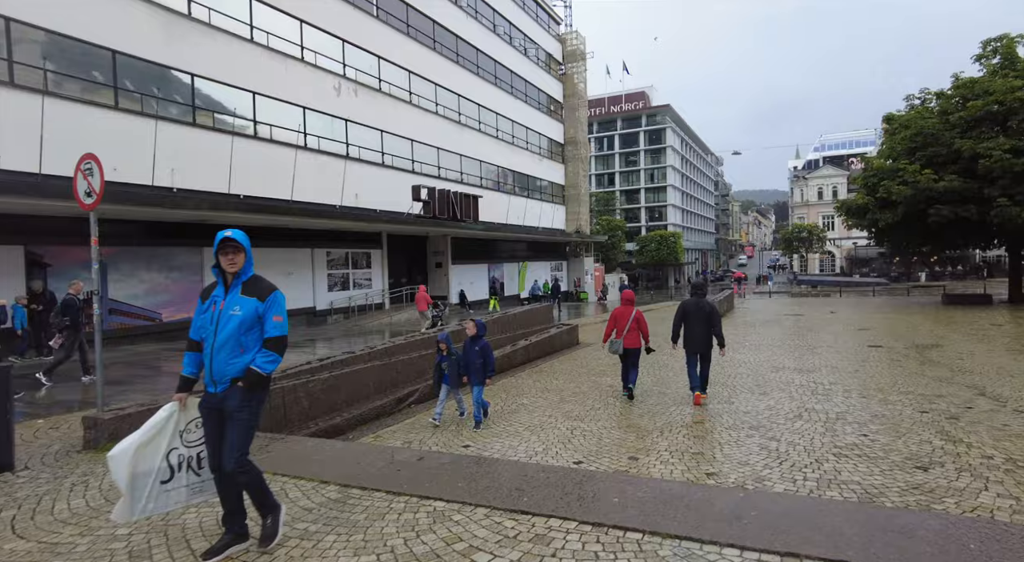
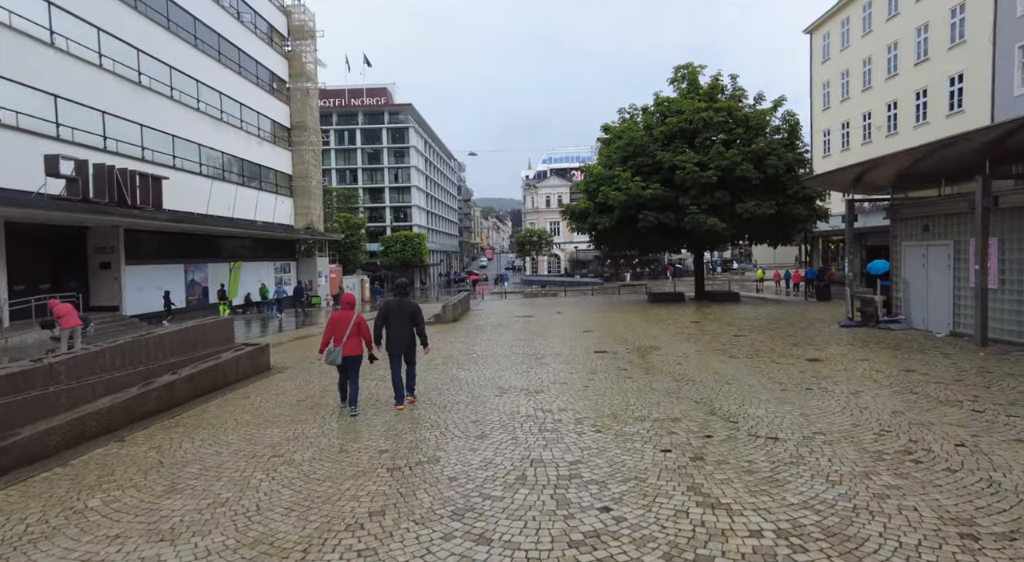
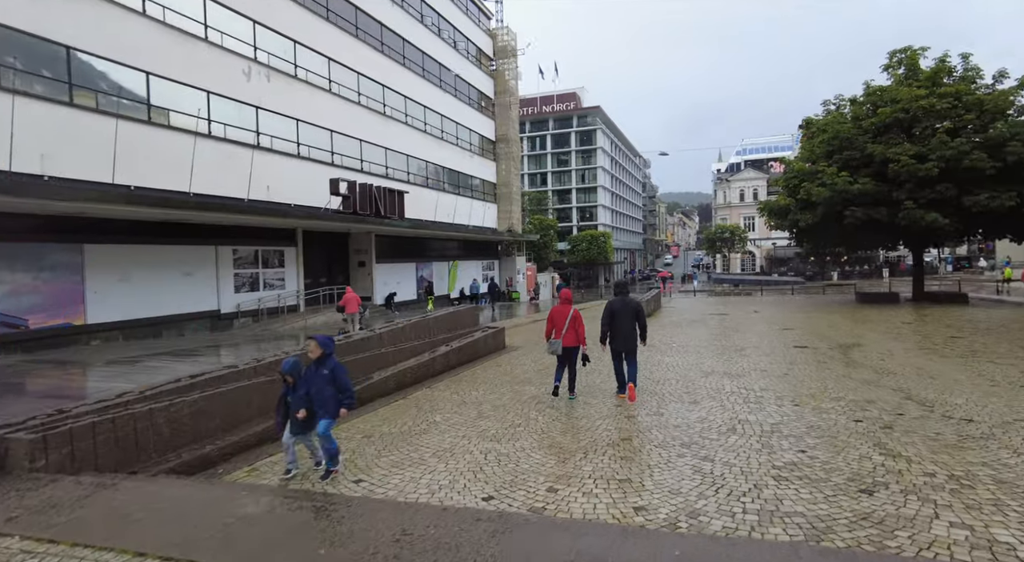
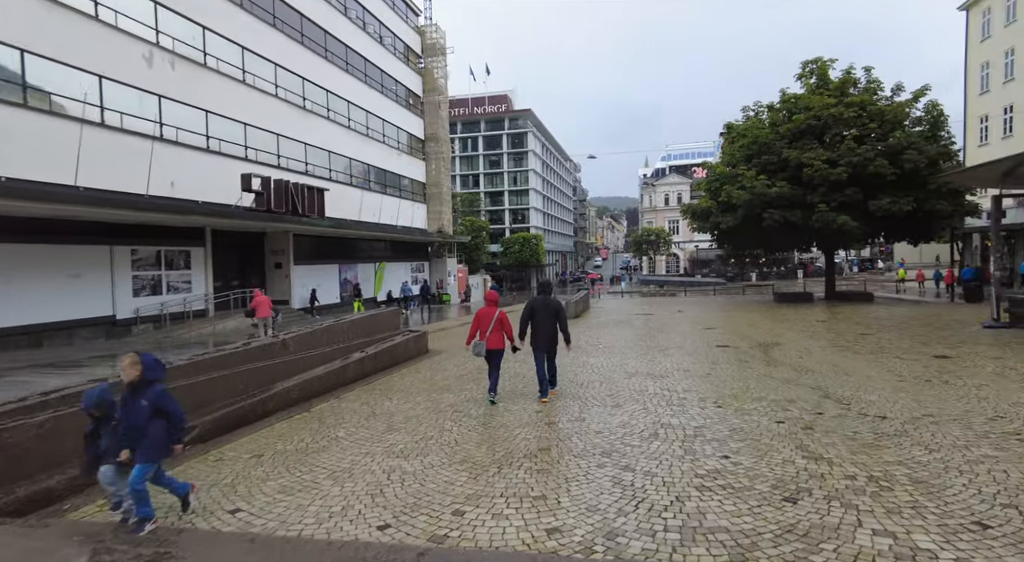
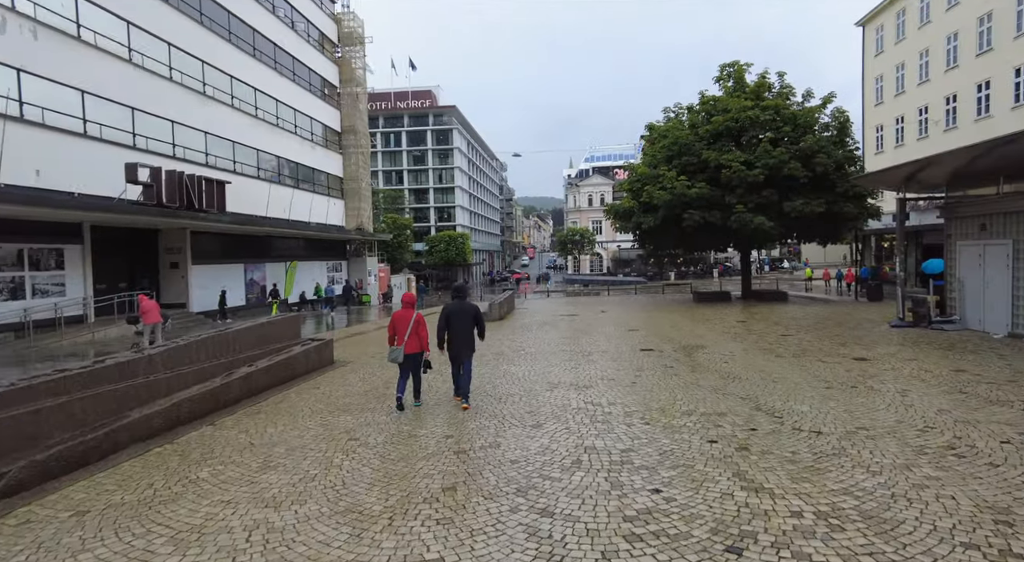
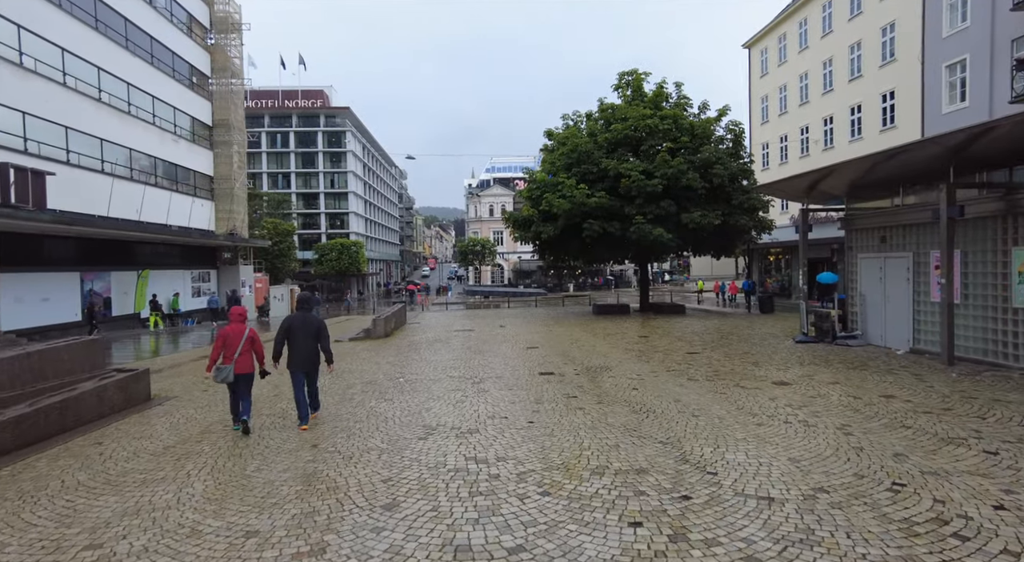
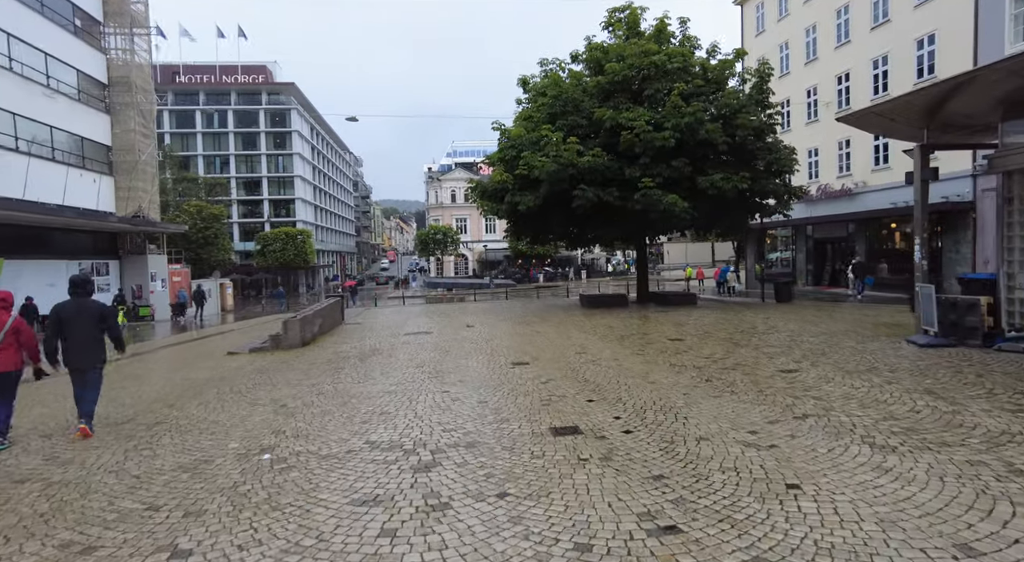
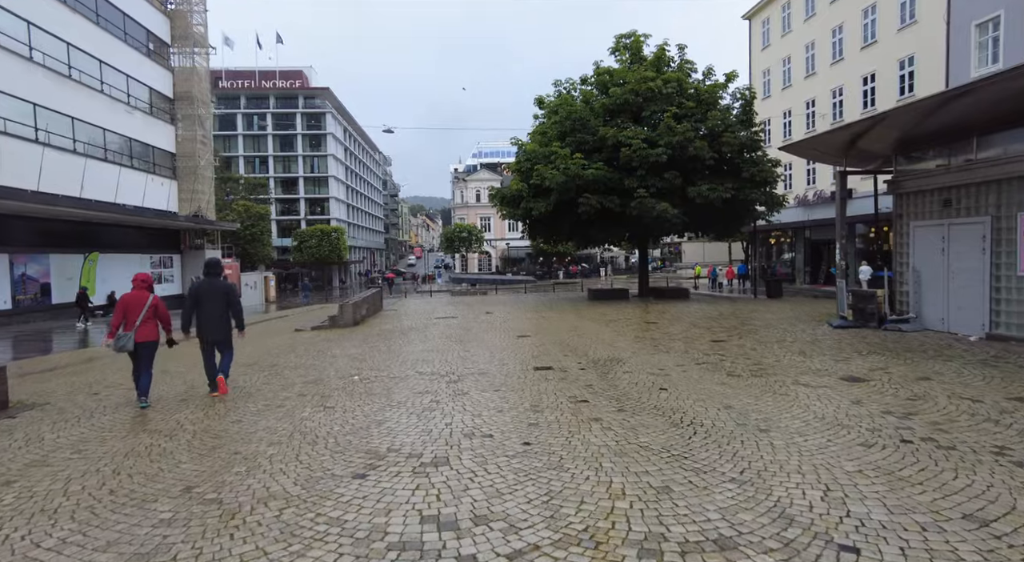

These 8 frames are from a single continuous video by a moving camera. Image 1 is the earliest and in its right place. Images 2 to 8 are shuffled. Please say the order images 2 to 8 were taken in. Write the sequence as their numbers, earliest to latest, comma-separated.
3, 4, 5, 2, 6, 8, 7
